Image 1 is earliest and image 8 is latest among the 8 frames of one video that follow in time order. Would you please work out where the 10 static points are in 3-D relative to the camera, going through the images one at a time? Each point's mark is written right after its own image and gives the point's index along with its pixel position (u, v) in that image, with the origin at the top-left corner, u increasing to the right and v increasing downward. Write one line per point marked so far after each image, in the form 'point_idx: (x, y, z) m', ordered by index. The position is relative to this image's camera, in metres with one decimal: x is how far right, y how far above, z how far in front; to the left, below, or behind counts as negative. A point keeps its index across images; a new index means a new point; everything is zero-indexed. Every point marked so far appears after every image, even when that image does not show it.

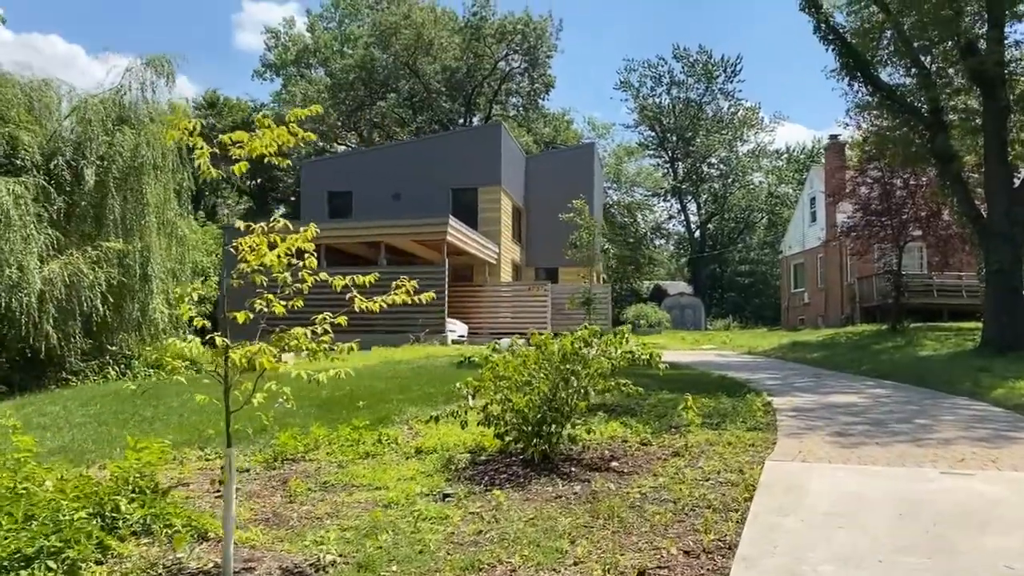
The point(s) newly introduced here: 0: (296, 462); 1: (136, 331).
0: (-1.5, -1.2, +5.7) m
1: (-5.6, -0.6, +12.2) m
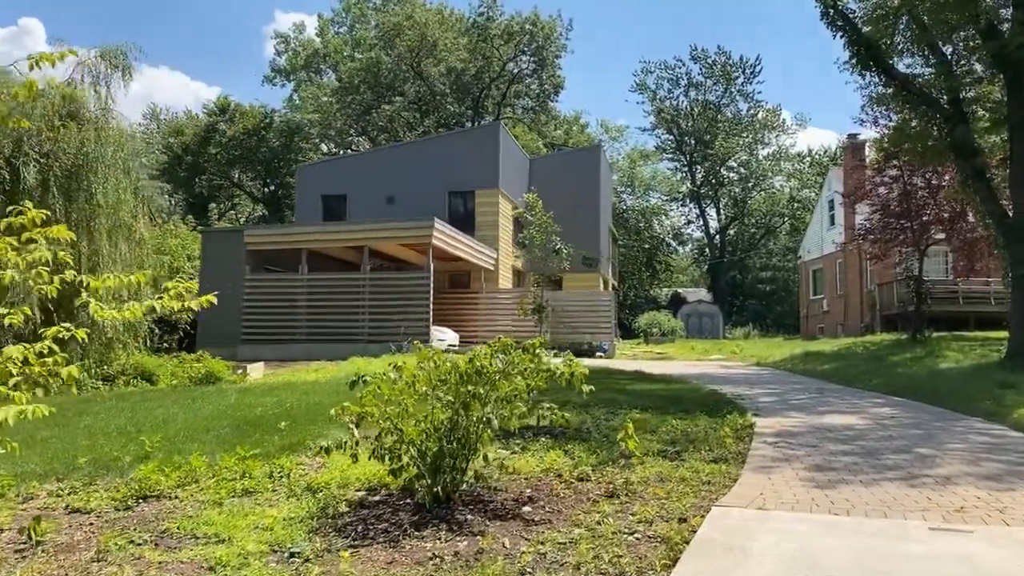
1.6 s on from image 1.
0: (-2.1, -1.3, +4.8) m
1: (-6.0, -0.7, +11.4) m
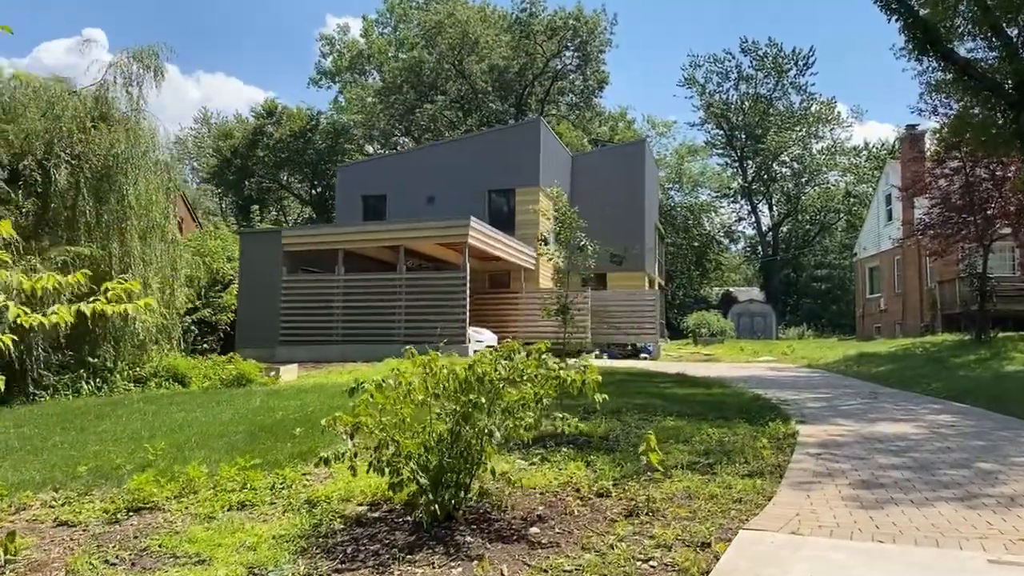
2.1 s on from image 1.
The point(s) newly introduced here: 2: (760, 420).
0: (-2.1, -1.3, +4.5) m
1: (-5.5, -0.7, +11.3) m
2: (+2.3, -1.2, +7.6) m
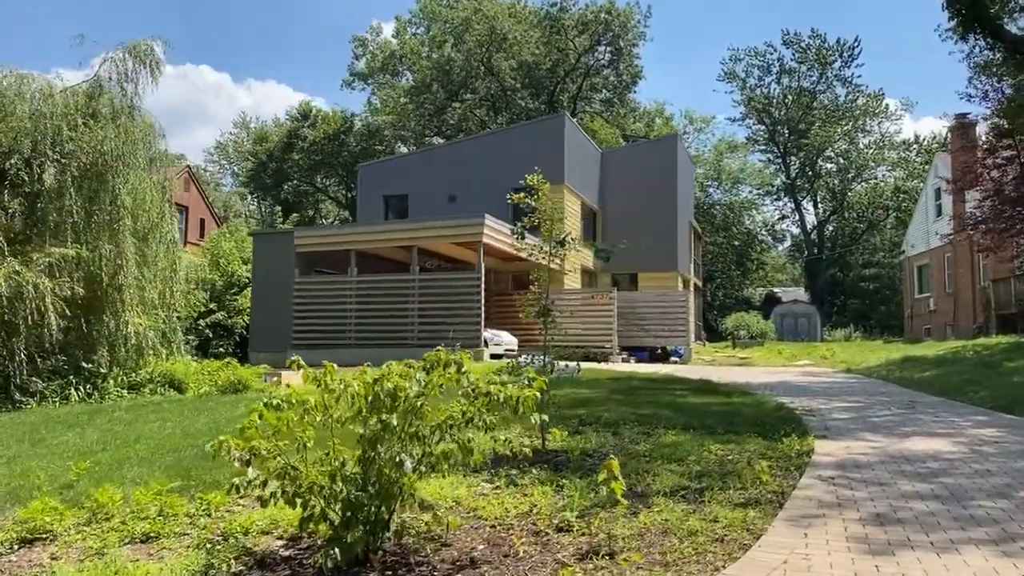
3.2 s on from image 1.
0: (-2.4, -1.3, +3.9) m
1: (-5.4, -0.8, +11.0) m
2: (+2.2, -1.2, +6.8) m
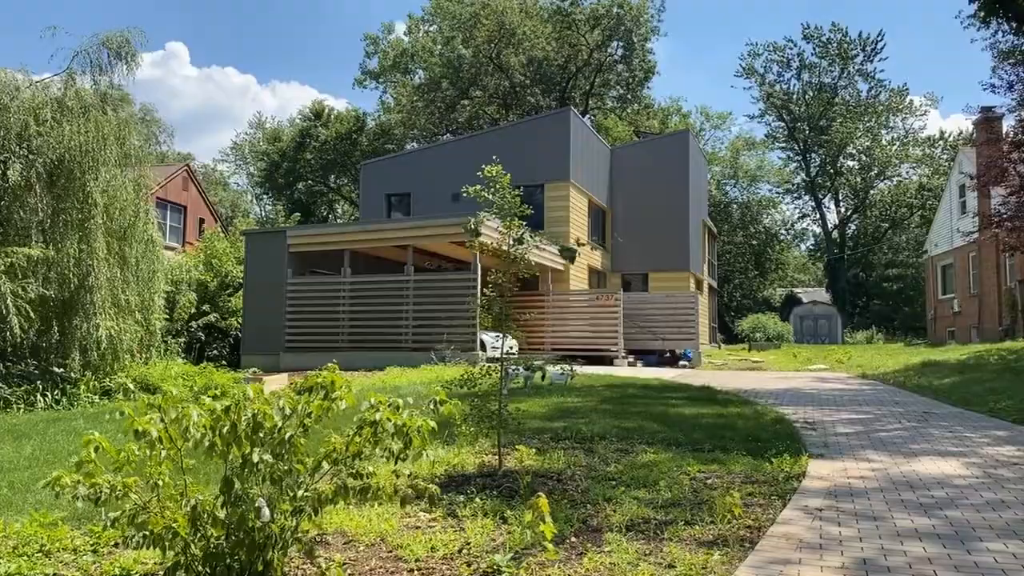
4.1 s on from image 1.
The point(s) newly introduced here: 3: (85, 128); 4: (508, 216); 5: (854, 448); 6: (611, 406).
0: (-2.7, -1.3, +3.4) m
1: (-5.6, -0.8, +10.5) m
2: (+1.9, -1.3, +6.2) m
3: (-5.6, +2.1, +10.5) m
4: (-0.1, +0.5, +5.5) m
5: (+2.8, -1.3, +6.6) m
6: (+1.1, -1.3, +8.9) m
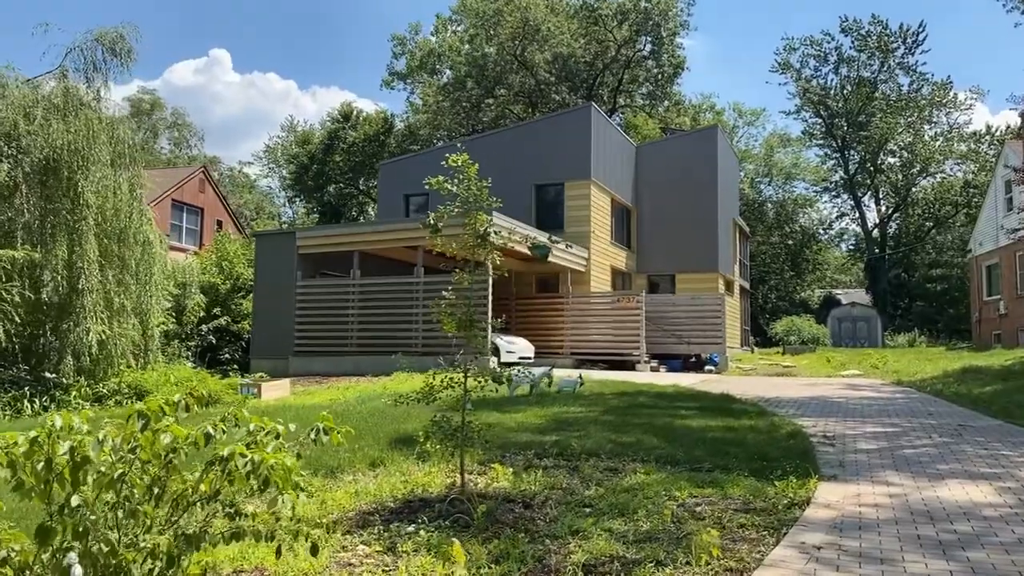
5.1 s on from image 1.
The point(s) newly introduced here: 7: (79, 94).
0: (-3.0, -1.3, +3.0) m
1: (-5.5, -0.8, +10.2) m
2: (+1.8, -1.3, +5.5) m
3: (-5.5, +2.0, +10.3) m
4: (-0.3, +0.5, +4.9) m
5: (+2.6, -1.3, +6.0) m
6: (+1.0, -1.3, +8.3) m
7: (-5.6, +2.5, +10.5) m
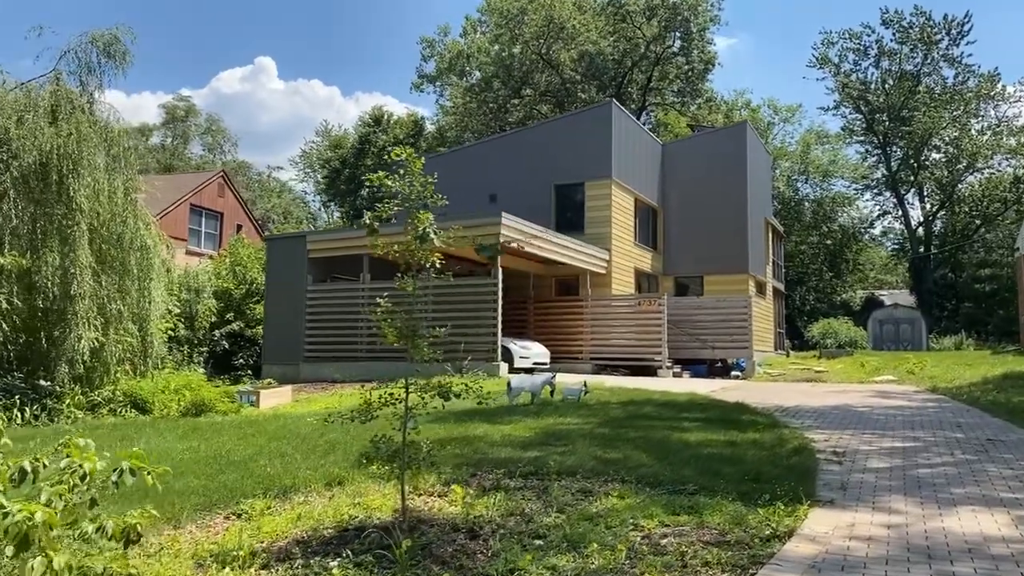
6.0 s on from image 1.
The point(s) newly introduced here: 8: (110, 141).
0: (-3.4, -1.4, +2.7) m
1: (-5.5, -0.9, +10.0) m
2: (+1.5, -1.3, +5.0) m
3: (-5.5, +2.0, +10.1) m
4: (-0.5, +0.4, +4.5) m
5: (+2.4, -1.3, +5.4) m
6: (+0.9, -1.3, +7.8) m
7: (-5.6, +2.4, +10.3) m
8: (-5.3, +1.9, +10.7) m
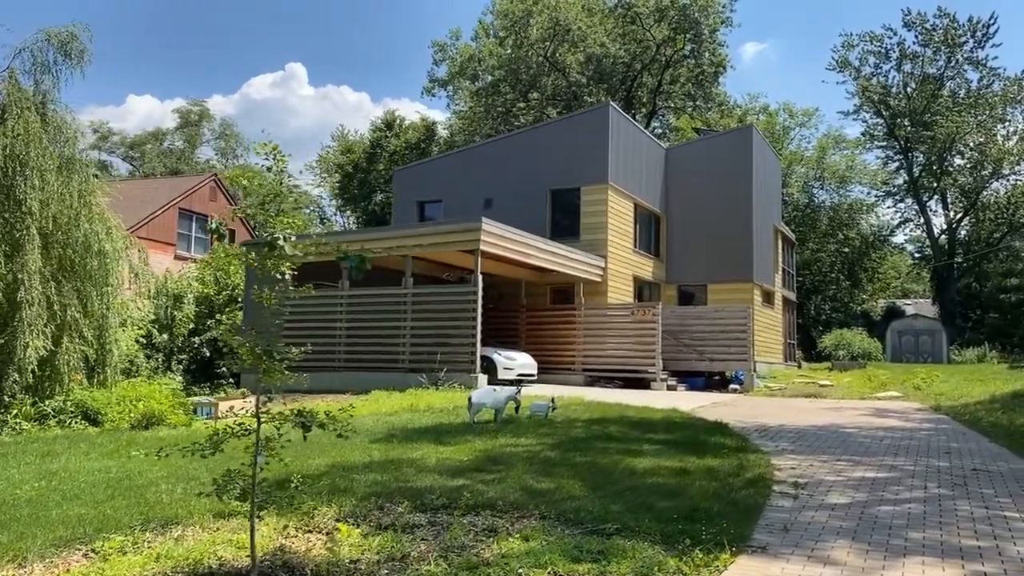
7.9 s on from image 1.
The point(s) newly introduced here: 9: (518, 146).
0: (-4.1, -1.4, +2.3) m
1: (-5.9, -1.0, +9.7) m
2: (+0.9, -1.4, +4.4) m
3: (-5.9, +1.9, +9.7) m
4: (-1.1, +0.4, +4.0) m
5: (+1.8, -1.4, +4.8) m
6: (+0.4, -1.5, +7.2) m
7: (-6.0, +2.3, +10.0) m
8: (-5.7, +1.9, +10.4) m
9: (+0.2, +3.3, +18.9) m
